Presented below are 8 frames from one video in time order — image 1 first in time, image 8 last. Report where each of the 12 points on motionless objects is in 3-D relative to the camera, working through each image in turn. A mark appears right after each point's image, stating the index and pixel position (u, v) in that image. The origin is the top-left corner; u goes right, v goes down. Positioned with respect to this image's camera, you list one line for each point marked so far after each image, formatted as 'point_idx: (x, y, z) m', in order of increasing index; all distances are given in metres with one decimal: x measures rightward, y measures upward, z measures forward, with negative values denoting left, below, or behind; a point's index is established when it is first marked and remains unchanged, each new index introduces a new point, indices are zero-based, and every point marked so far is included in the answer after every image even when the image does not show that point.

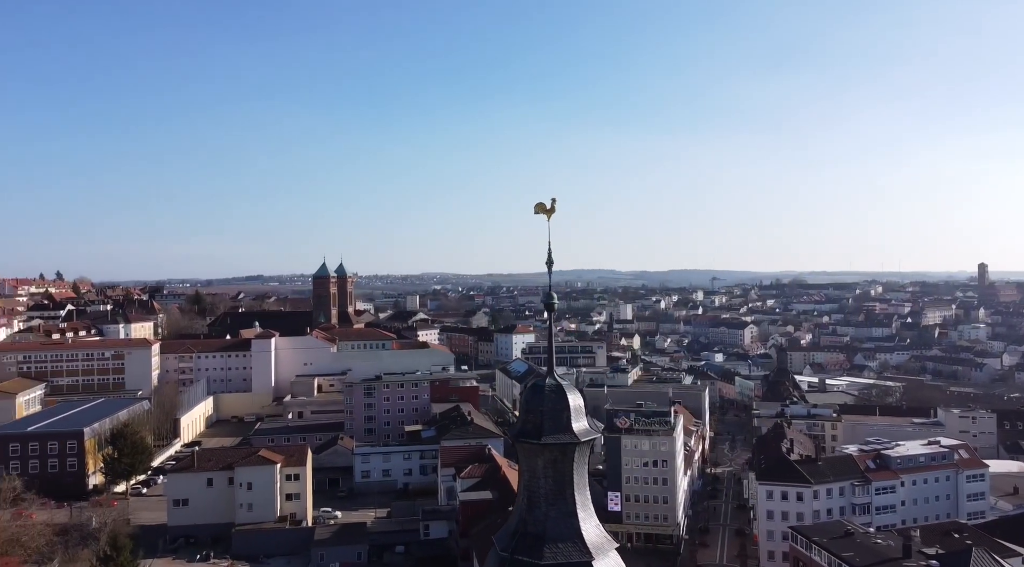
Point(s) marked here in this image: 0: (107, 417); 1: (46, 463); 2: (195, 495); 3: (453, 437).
0: (-7.7, -2.5, +16.9) m
1: (-8.2, -3.2, +15.7) m
2: (-5.7, -3.8, +15.8) m
3: (-1.2, -3.2, +18.8) m
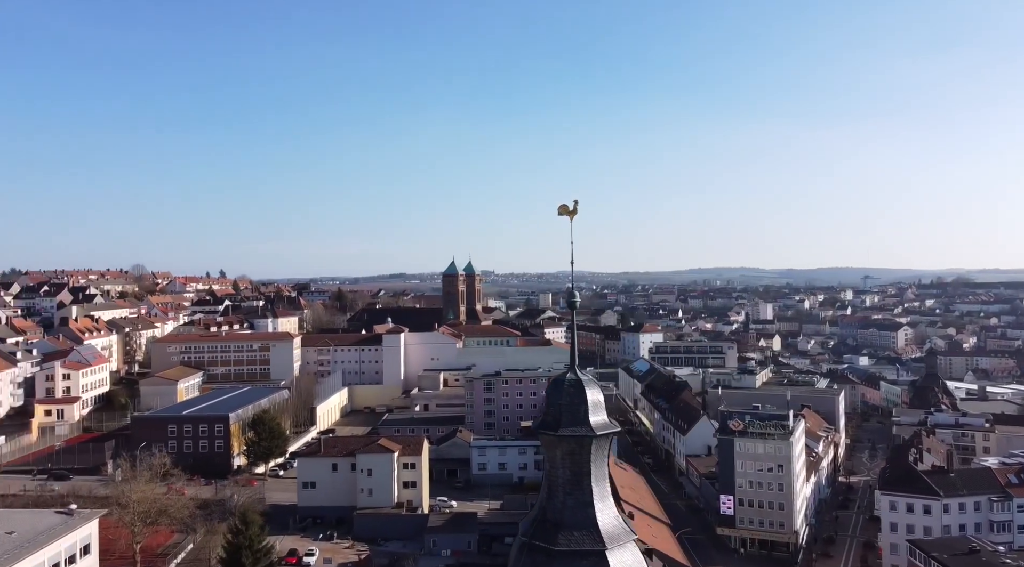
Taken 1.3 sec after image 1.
0: (-5.5, -2.5, +18.8) m
1: (-6.3, -3.2, +17.7) m
2: (-3.7, -3.8, +17.3) m
3: (+1.2, -3.3, +19.4) m
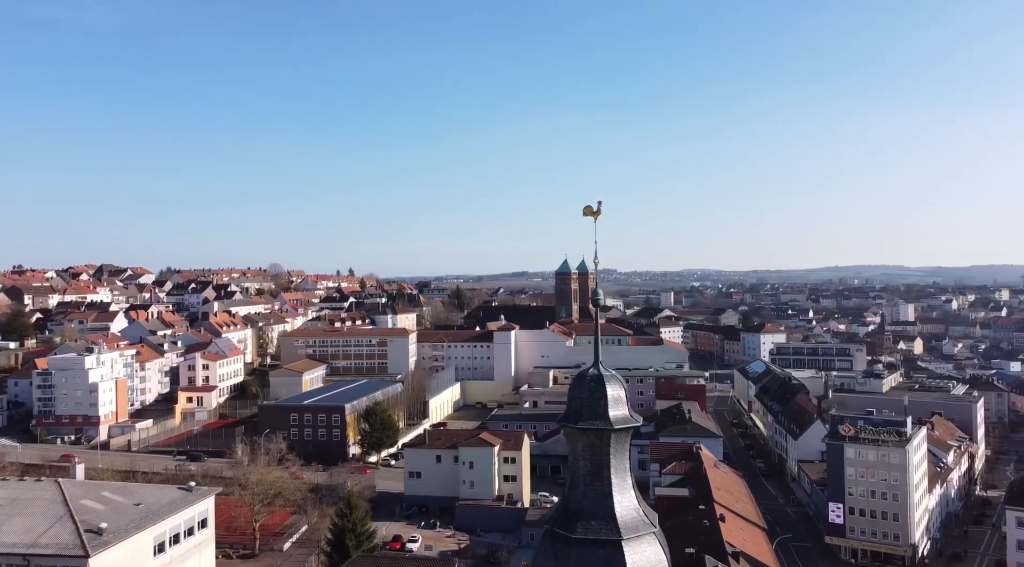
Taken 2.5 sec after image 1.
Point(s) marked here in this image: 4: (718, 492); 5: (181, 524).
0: (-3.3, -2.5, +19.9) m
1: (-4.2, -3.2, +19.0) m
2: (-1.7, -3.8, +18.2) m
3: (+3.5, -3.3, +19.4) m
4: (+3.8, -3.9, +16.4) m
5: (-5.2, -3.8, +13.9) m
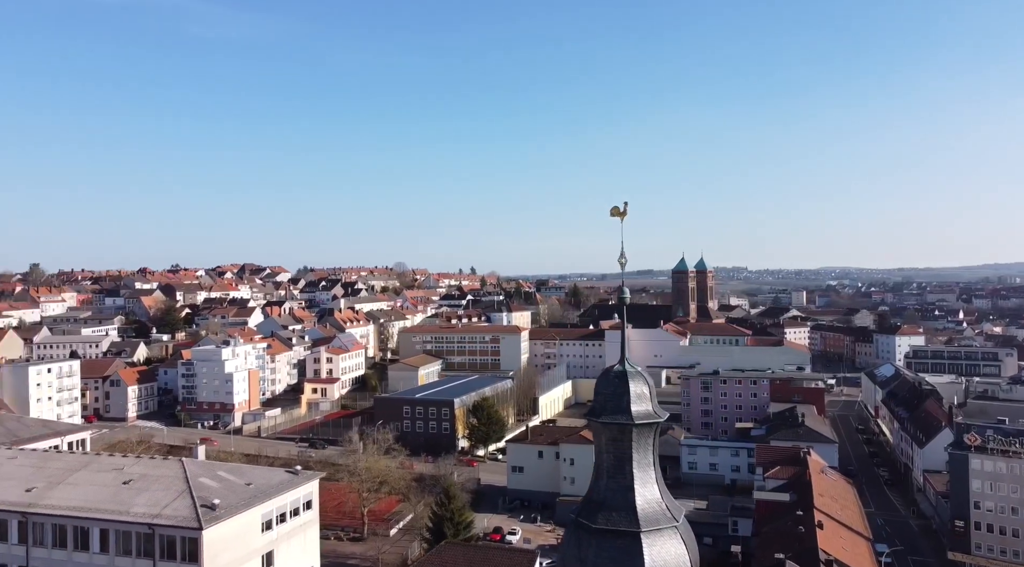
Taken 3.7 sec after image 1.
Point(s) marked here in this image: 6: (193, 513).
0: (-0.8, -2.5, +20.6) m
1: (-1.9, -3.1, +19.8) m
2: (+0.4, -3.8, +18.6) m
3: (+5.7, -3.3, +18.8) m
4: (+5.5, -3.8, +15.8) m
5: (-3.8, -3.7, +15.0) m
6: (-5.0, -3.6, +13.8) m
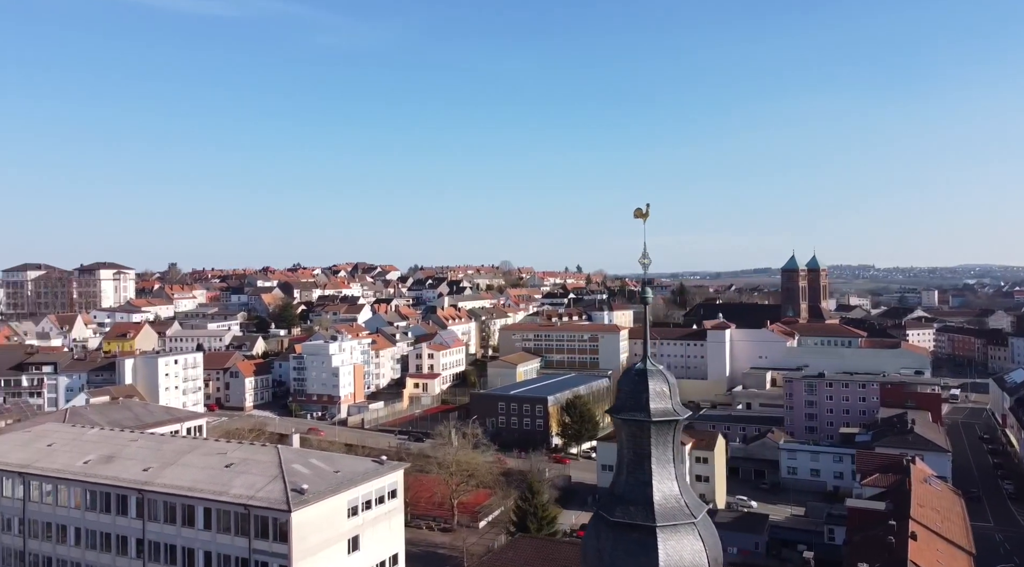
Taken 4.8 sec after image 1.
0: (+1.4, -2.5, +20.7) m
1: (+0.2, -3.1, +20.1) m
2: (+2.2, -3.8, +18.6) m
3: (+7.6, -3.2, +17.9) m
4: (+6.8, -3.8, +15.0) m
5: (-2.5, -3.7, +15.7) m
6: (-3.8, -3.6, +14.7) m
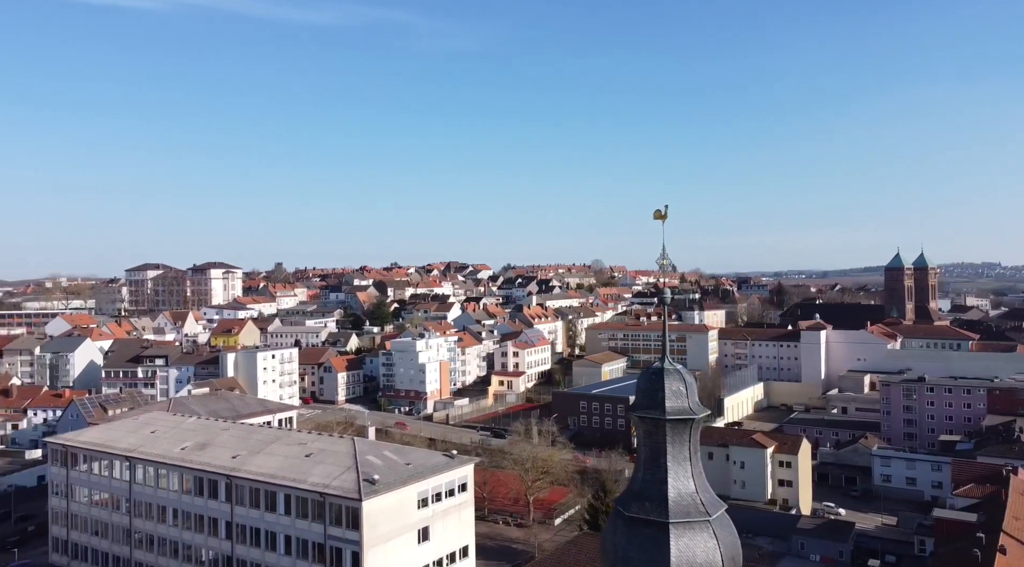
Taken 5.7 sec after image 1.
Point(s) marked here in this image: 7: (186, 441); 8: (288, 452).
0: (+3.3, -2.4, +20.4) m
1: (+2.1, -3.1, +20.0) m
2: (+3.8, -3.7, +18.1) m
3: (+9.0, -3.2, +16.7) m
4: (+7.8, -3.8, +13.9) m
5: (-1.2, -3.6, +16.0) m
6: (-2.7, -3.5, +15.3) m
7: (-6.6, -3.2, +17.9) m
8: (-4.3, -3.2, +16.8) m
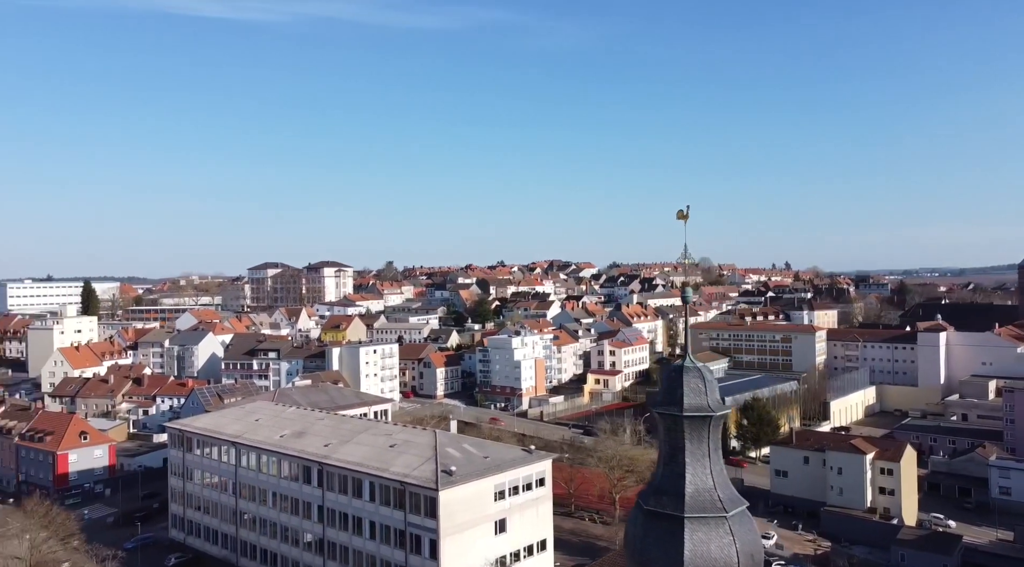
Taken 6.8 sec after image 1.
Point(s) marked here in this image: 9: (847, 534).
0: (+5.4, -2.4, +19.6) m
1: (+4.1, -3.0, +19.4) m
2: (+5.5, -3.6, +17.3) m
3: (+10.4, -3.1, +15.0) m
4: (+8.8, -3.7, +12.4) m
5: (+0.2, -3.5, +16.0) m
6: (-1.4, -3.4, +15.5) m
7: (-4.8, -3.1, +18.7) m
8: (-2.7, -3.1, +17.3) m
9: (+5.9, -4.5, +16.0) m
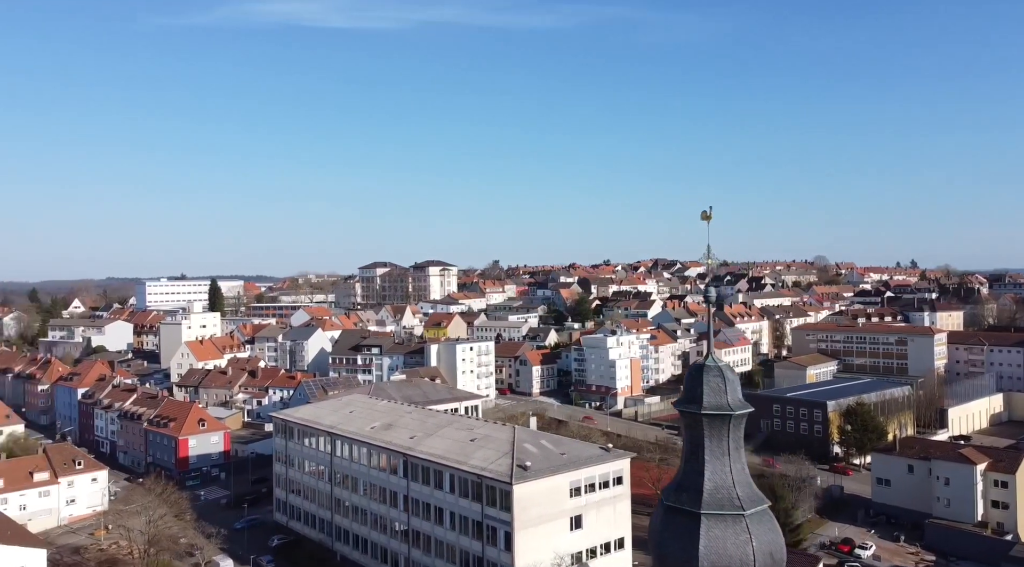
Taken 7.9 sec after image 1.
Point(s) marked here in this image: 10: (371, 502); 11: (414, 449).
0: (+7.3, -2.3, +18.3) m
1: (+6.0, -2.9, +18.3) m
2: (+7.0, -3.5, +16.0) m
3: (+11.4, -3.0, +12.9) m
4: (+9.4, -3.5, +10.7) m
5: (+1.5, -3.4, +15.6) m
6: (-0.1, -3.3, +15.4) m
7: (-2.9, -3.0, +19.1) m
8: (-1.1, -3.0, +17.3) m
9: (+7.1, -4.4, +14.6) m
10: (-3.0, -4.6, +18.6) m
11: (-2.0, -3.3, +17.5) m
